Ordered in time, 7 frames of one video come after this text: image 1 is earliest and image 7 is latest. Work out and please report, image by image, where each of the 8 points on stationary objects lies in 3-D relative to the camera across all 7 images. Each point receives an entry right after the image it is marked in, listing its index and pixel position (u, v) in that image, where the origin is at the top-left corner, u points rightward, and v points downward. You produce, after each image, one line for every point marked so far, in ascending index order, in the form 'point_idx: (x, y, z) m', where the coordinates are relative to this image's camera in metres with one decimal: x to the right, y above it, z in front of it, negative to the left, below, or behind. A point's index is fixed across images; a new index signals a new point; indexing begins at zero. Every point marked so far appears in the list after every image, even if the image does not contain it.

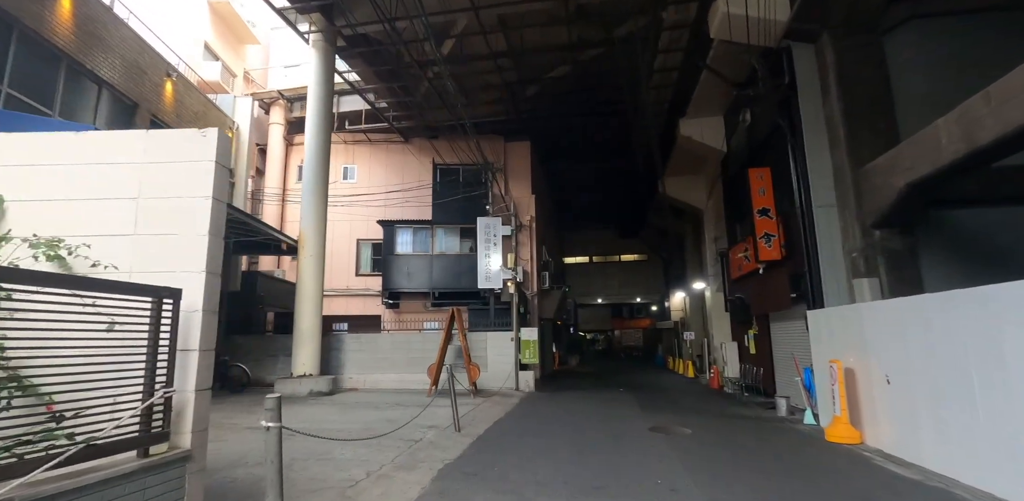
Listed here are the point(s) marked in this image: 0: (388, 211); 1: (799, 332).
0: (-5.0, +1.6, +18.9) m
1: (+6.5, -1.8, +10.6) m
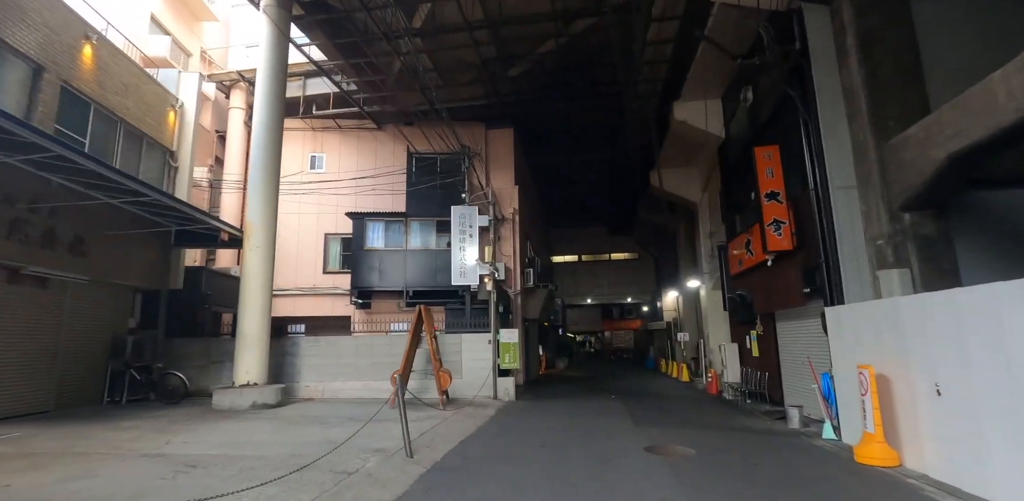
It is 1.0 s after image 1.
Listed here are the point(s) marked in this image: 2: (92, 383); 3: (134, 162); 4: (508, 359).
0: (-5.6, +1.8, +17.4) m
1: (+5.9, -1.6, +9.3) m
2: (-9.1, -2.9, +10.3) m
3: (-8.9, +2.1, +11.2) m
4: (-0.1, -2.8, +12.2) m
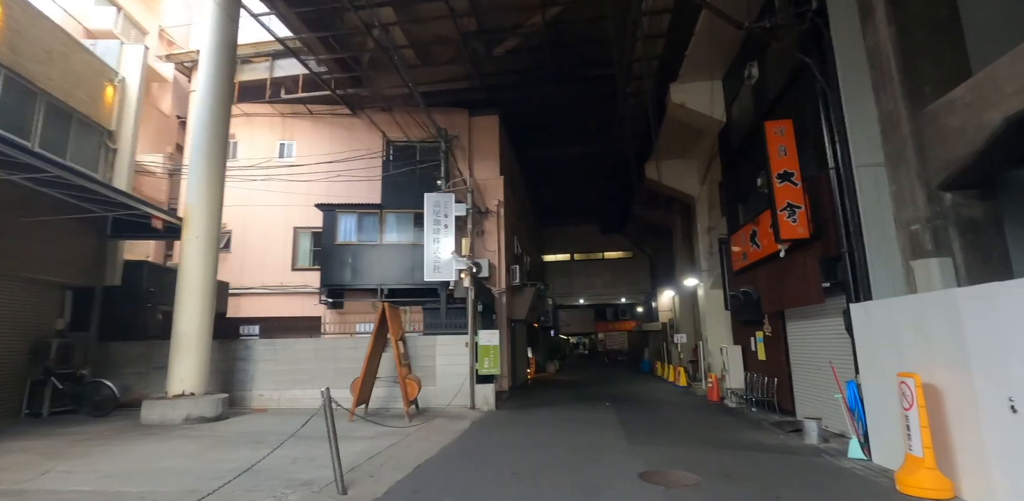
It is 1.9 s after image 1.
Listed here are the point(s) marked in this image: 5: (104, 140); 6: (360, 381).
0: (-6.1, +1.9, +16.1) m
1: (+5.5, -1.4, +8.1) m
2: (-9.6, -2.7, +9.0) m
3: (-9.4, +2.3, +9.9) m
4: (-0.6, -2.6, +10.9) m
5: (-9.5, +2.6, +11.0) m
6: (-2.8, -2.4, +8.8) m
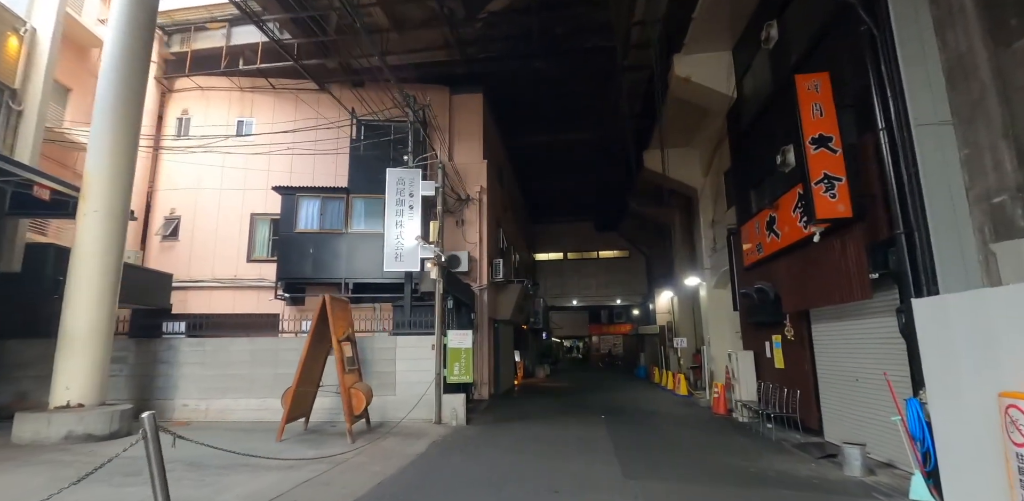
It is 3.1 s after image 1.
0: (-6.6, +2.2, +14.4) m
1: (+5.1, -1.2, +6.5) m
2: (-10.1, -2.3, +7.2) m
3: (-9.8, +2.7, +8.2) m
4: (-1.1, -2.3, +9.2) m
5: (-9.9, +2.9, +9.3) m
6: (-3.3, -2.1, +7.1) m
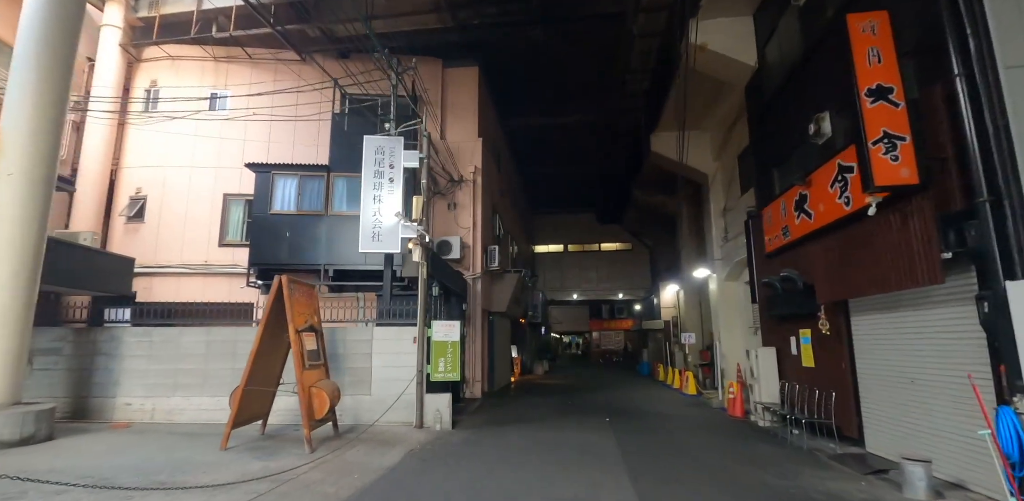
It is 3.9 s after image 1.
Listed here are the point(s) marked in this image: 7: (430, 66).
0: (-6.7, +2.7, +13.2) m
1: (+4.9, -0.9, +5.4) m
2: (-10.2, -1.9, +6.1) m
3: (-9.9, +3.1, +7.0) m
4: (-1.2, -2.0, +8.1) m
5: (-10.0, +3.4, +8.1) m
6: (-3.4, -1.8, +5.9) m
7: (-2.4, +5.4, +13.7) m
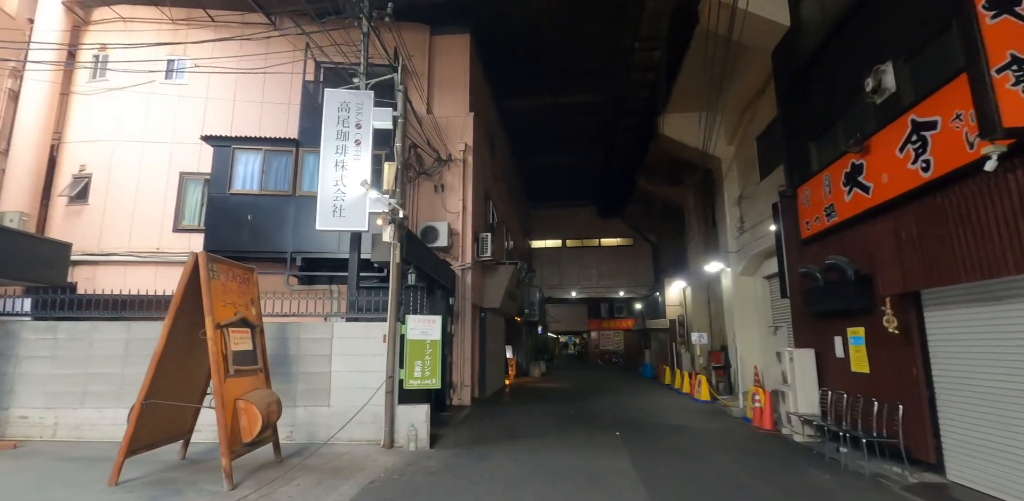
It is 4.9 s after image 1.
0: (-6.8, +3.0, +11.7) m
1: (+4.9, -0.6, +3.9) m
2: (-10.3, -1.6, +4.5) m
3: (-10.0, +3.4, +5.4) m
4: (-1.3, -1.7, +6.6) m
5: (-10.1, +3.7, +6.6) m
6: (-3.5, -1.5, +4.4) m
7: (-2.5, +5.7, +12.3) m
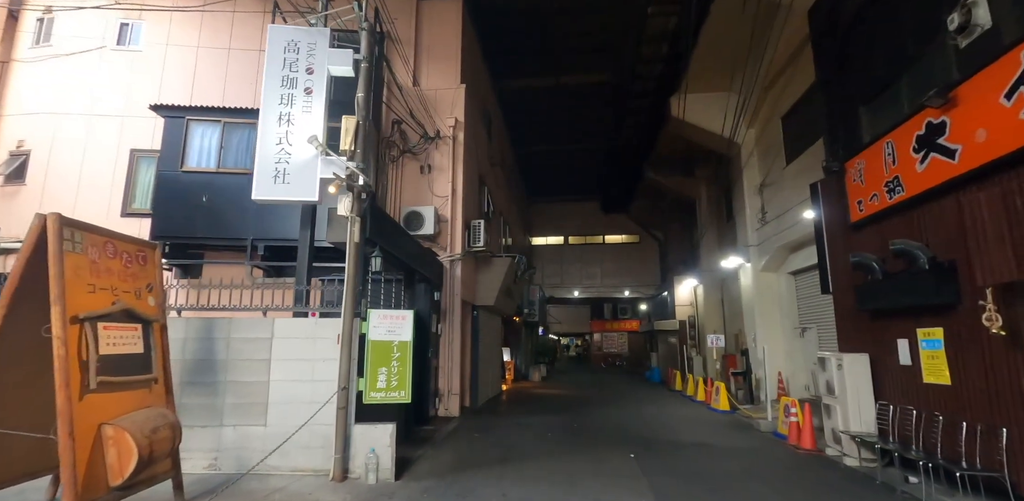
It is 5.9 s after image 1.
0: (-6.9, +3.3, +10.3) m
1: (+4.8, -0.4, +2.5) m
2: (-10.4, -1.3, +3.2) m
3: (-10.1, +3.7, +4.1) m
4: (-1.4, -1.4, +5.2) m
5: (-10.2, +4.0, +5.2) m
6: (-3.6, -1.2, +3.0) m
7: (-2.6, +5.9, +10.9) m
